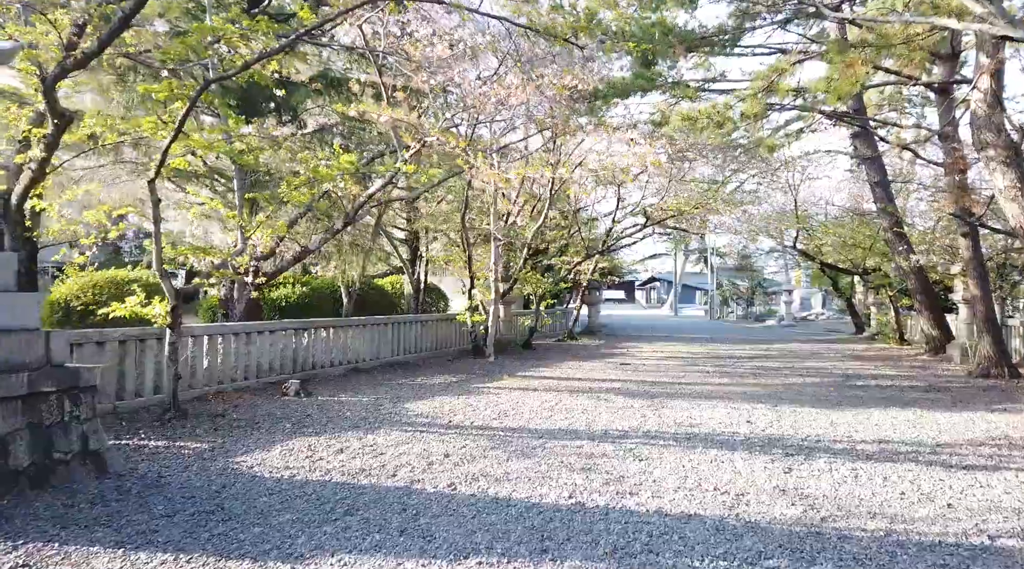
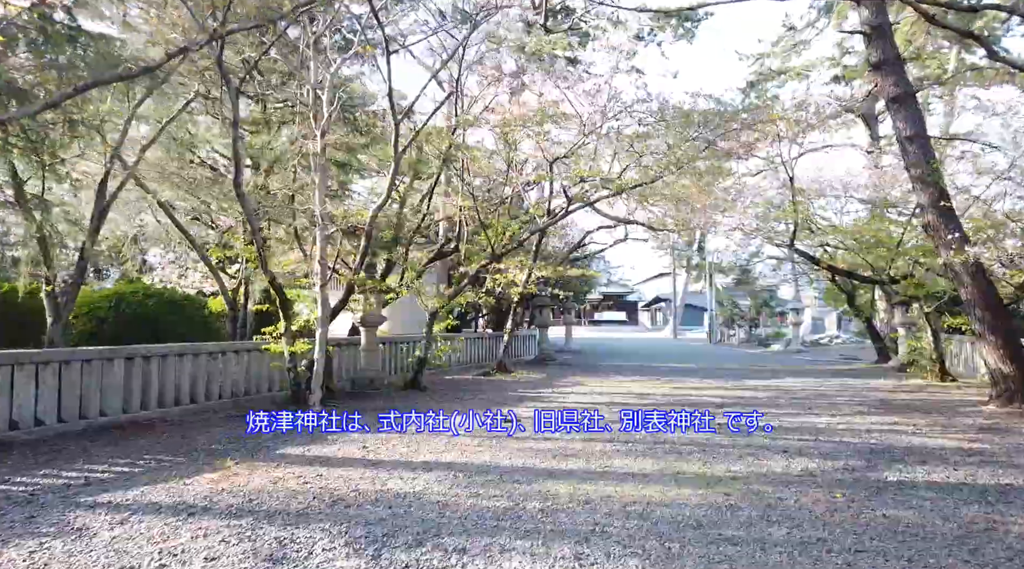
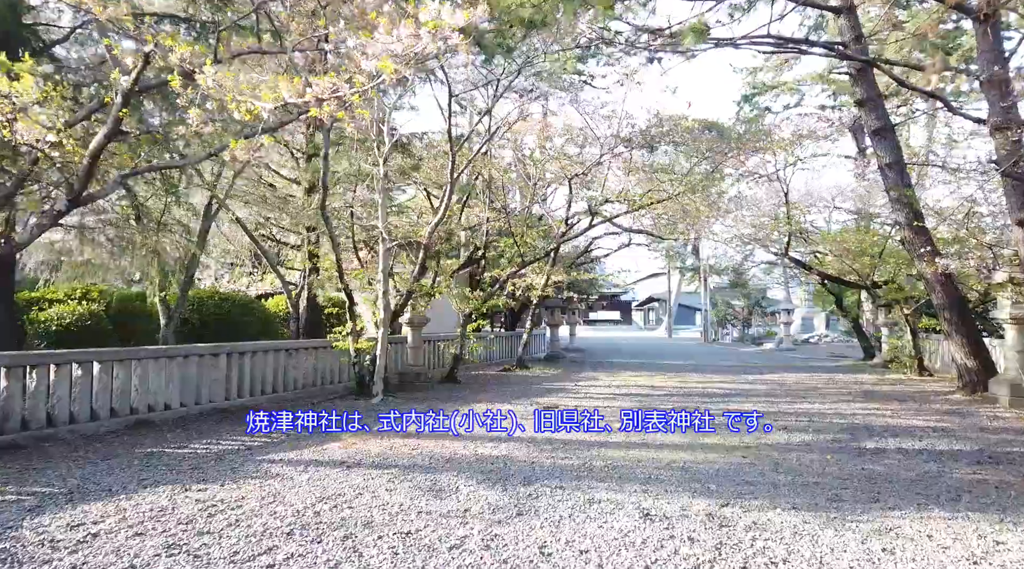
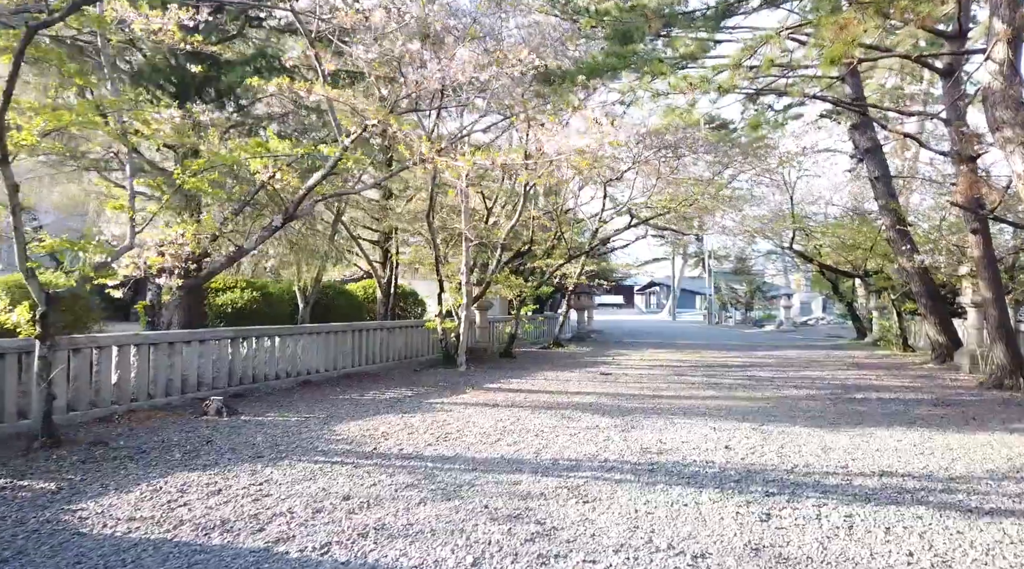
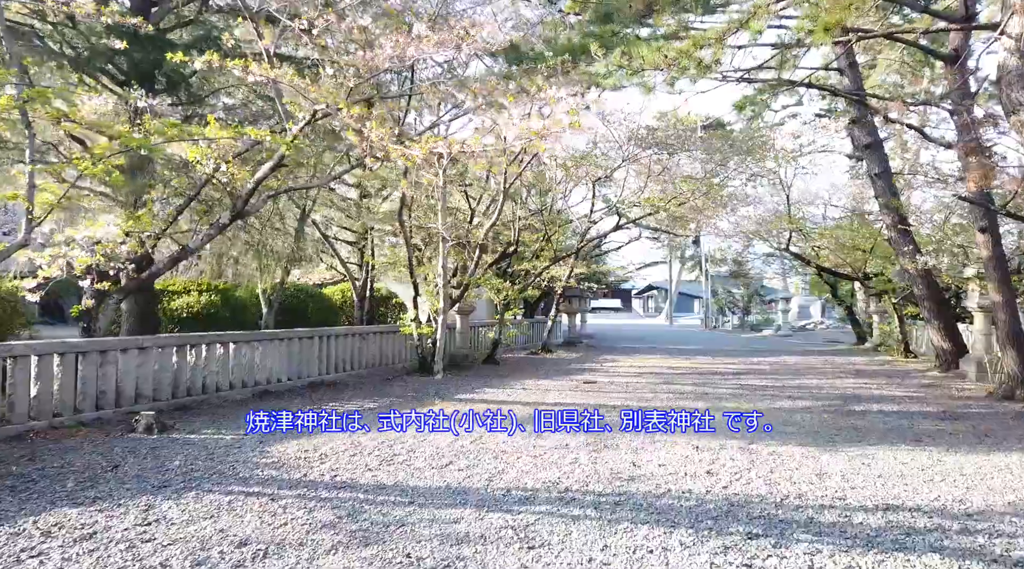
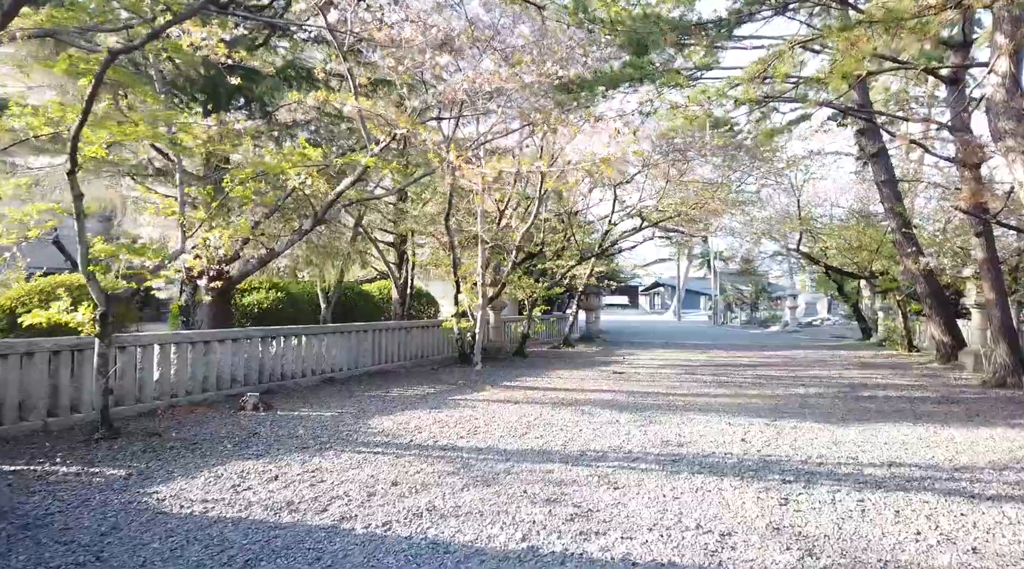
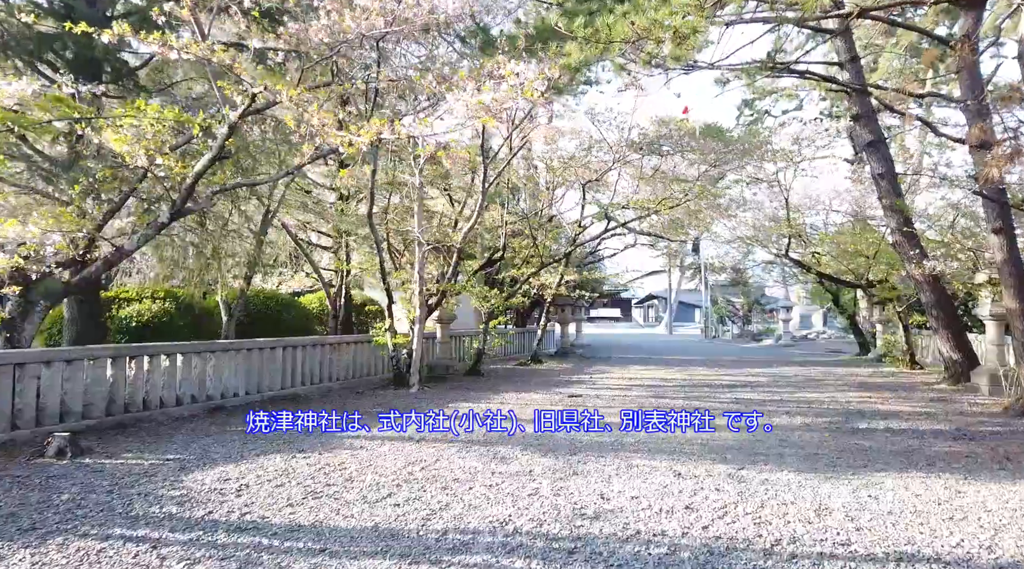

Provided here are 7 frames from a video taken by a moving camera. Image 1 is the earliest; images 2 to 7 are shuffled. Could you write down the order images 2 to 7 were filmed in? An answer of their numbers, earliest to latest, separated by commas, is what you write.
6, 4, 5, 7, 3, 2
